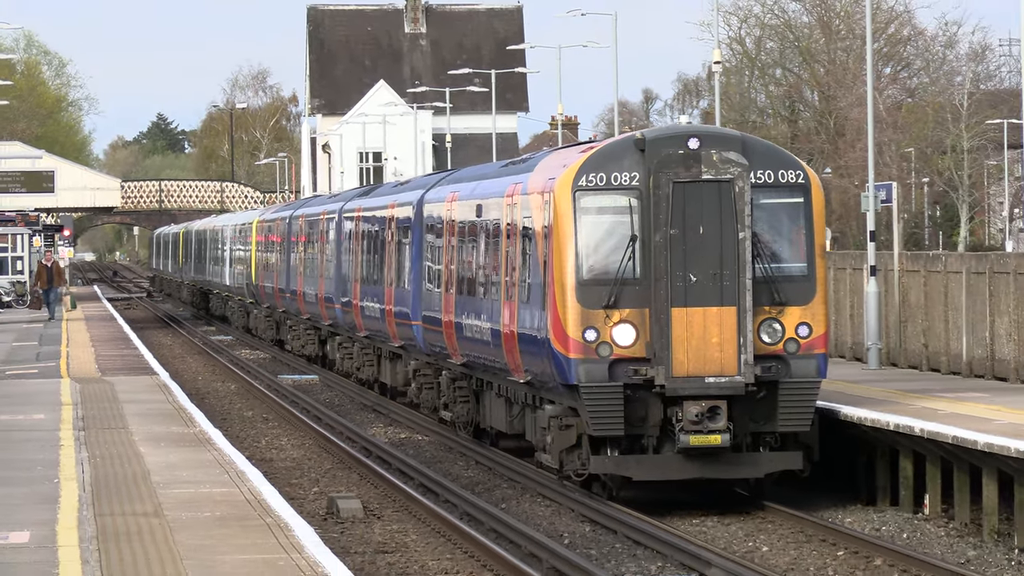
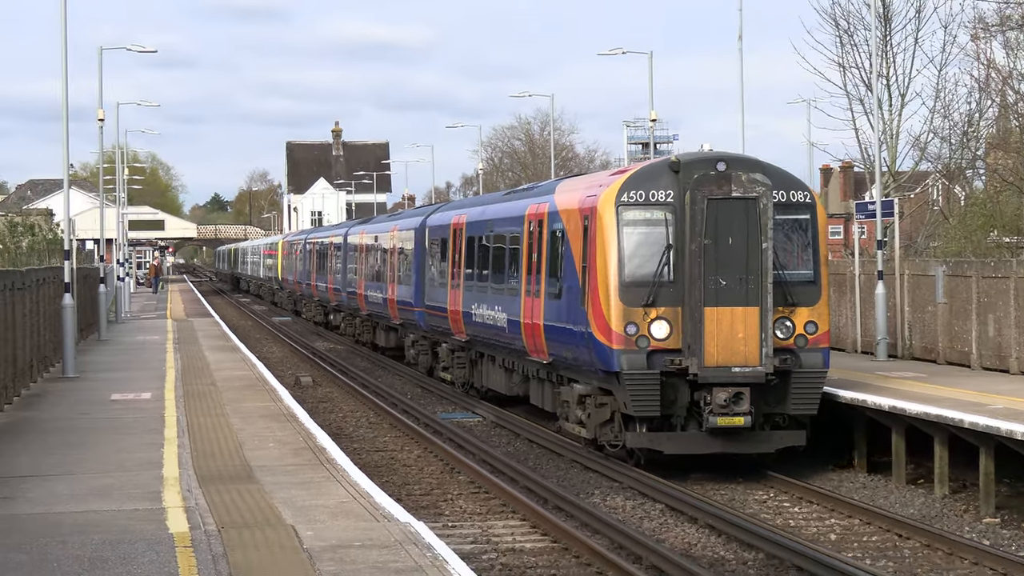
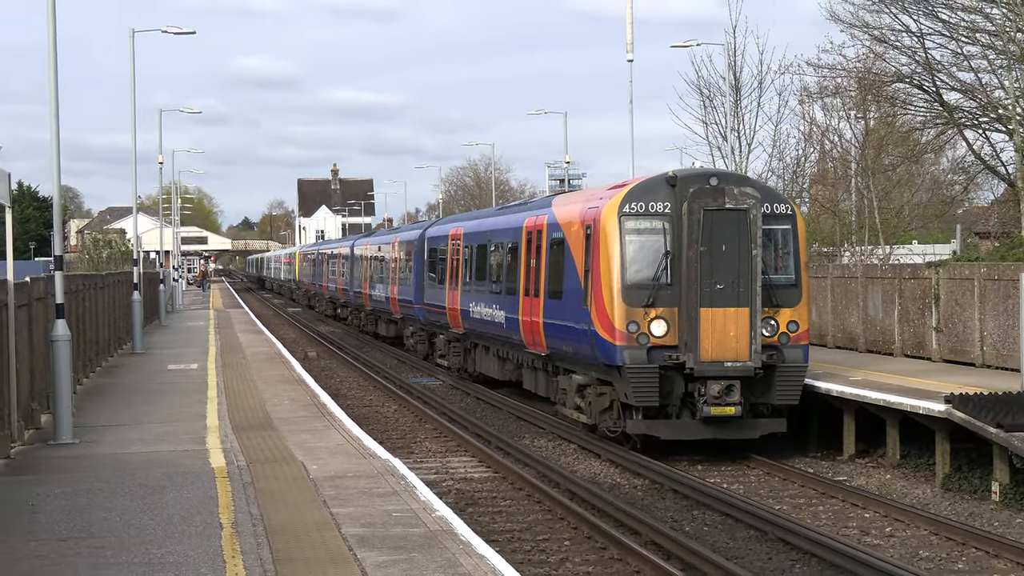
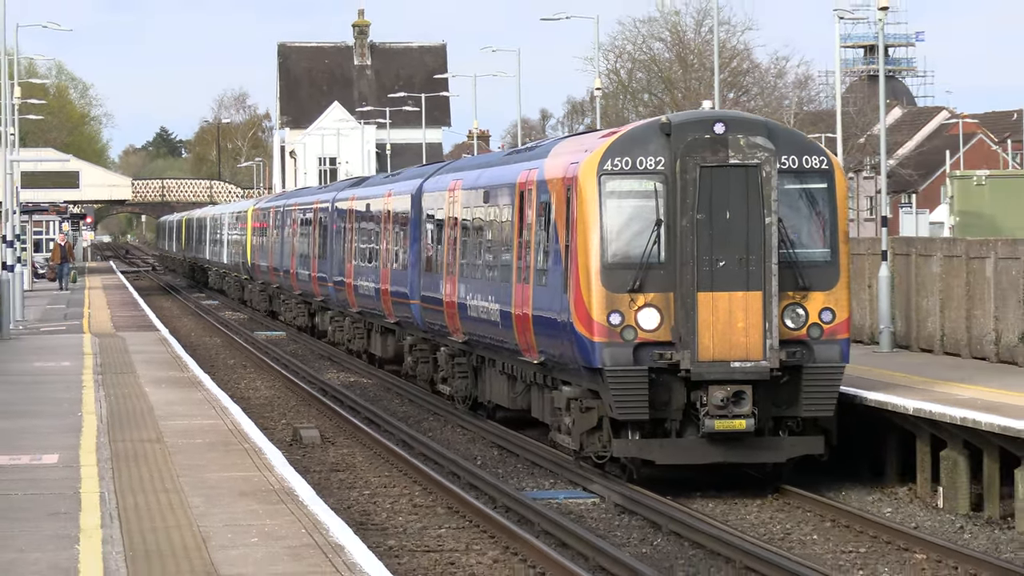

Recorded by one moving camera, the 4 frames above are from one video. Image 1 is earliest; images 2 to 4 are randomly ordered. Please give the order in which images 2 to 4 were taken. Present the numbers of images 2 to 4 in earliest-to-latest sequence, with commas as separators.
4, 2, 3
